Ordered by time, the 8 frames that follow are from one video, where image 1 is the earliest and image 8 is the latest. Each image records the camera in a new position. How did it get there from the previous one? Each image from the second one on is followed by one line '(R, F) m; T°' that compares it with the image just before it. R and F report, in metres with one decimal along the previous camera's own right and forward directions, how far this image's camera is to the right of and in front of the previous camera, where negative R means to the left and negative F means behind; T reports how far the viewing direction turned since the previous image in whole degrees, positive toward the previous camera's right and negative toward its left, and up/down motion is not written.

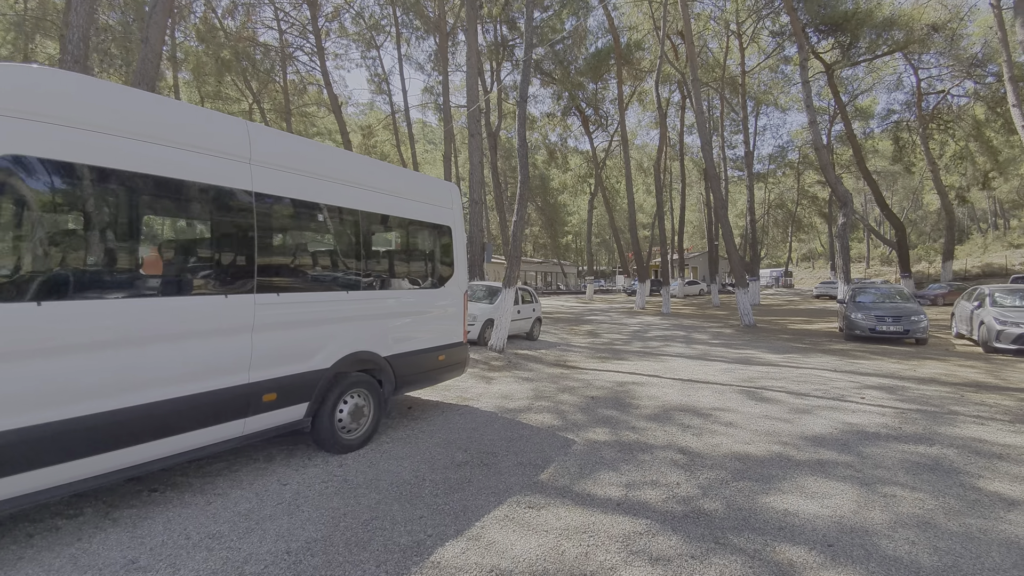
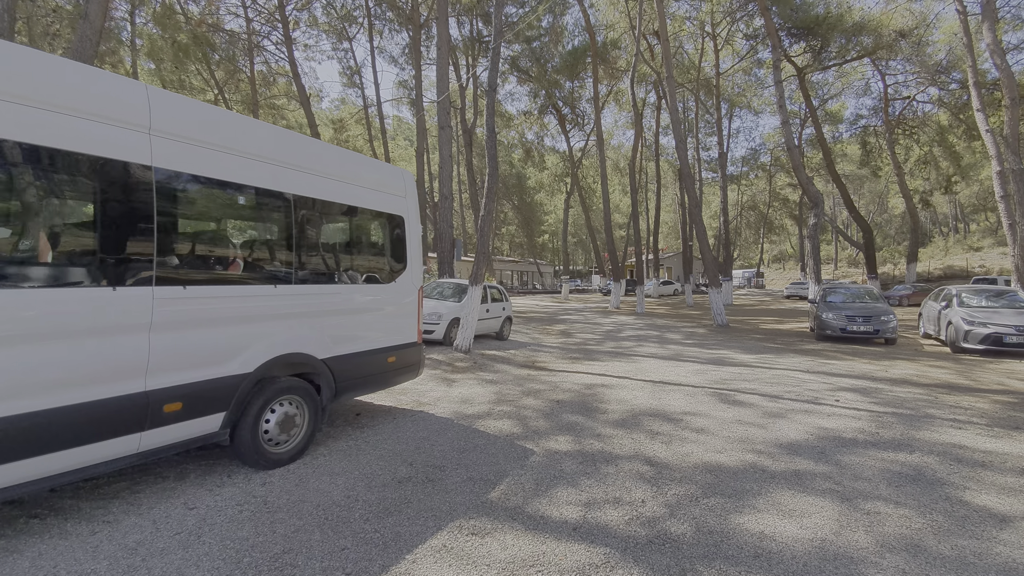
(+0.2, +0.4) m; +3°
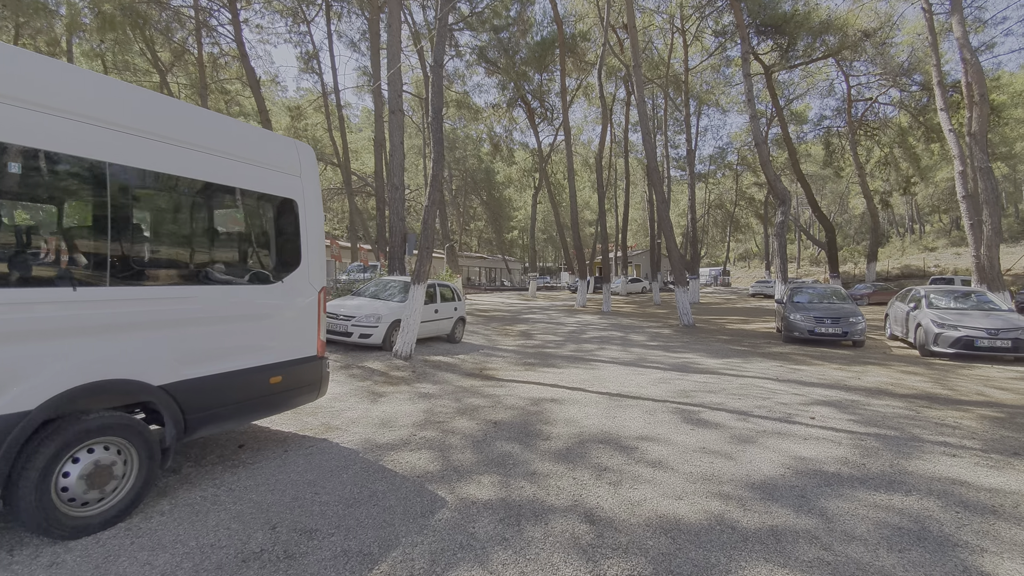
(+0.4, +0.9) m; +3°
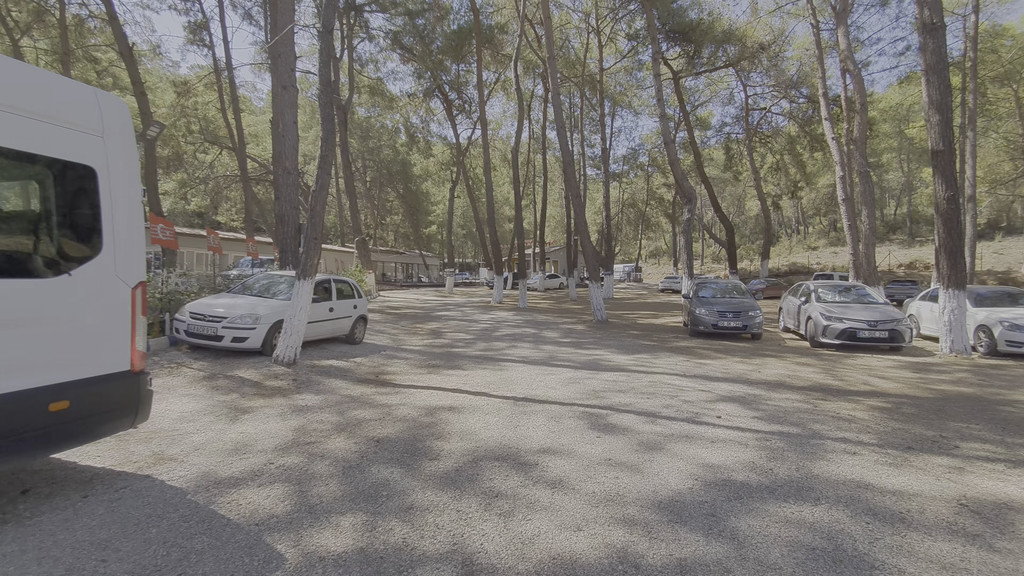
(+0.3, +0.6) m; +9°
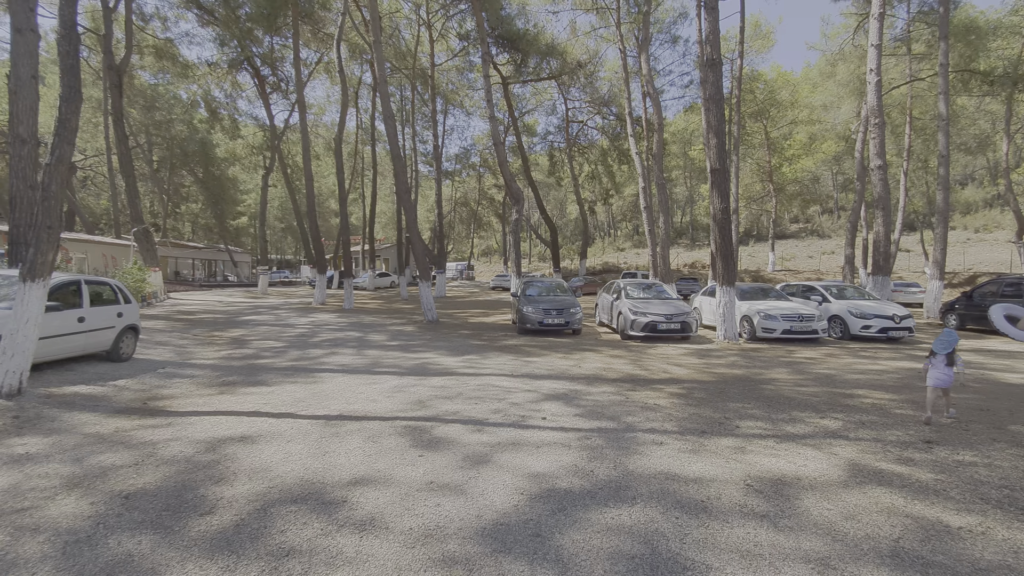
(+0.2, +0.4) m; +19°
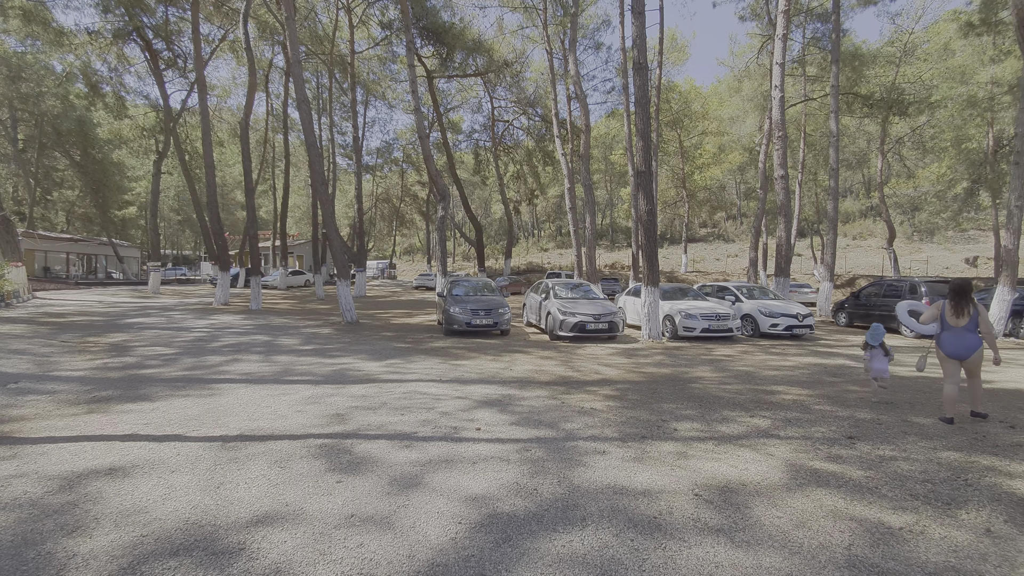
(-0.1, +0.4) m; +9°
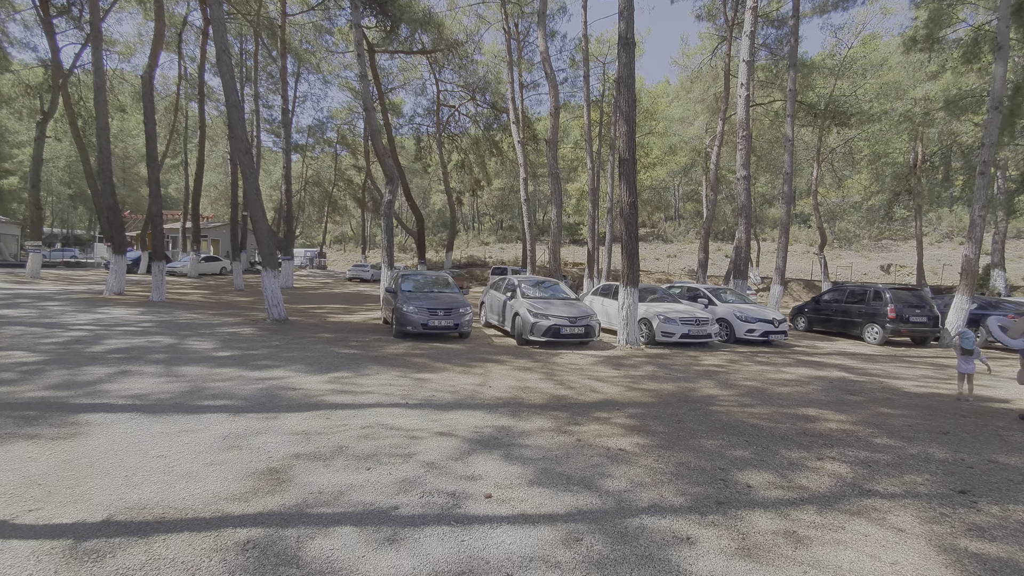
(-0.7, +1.5) m; +8°
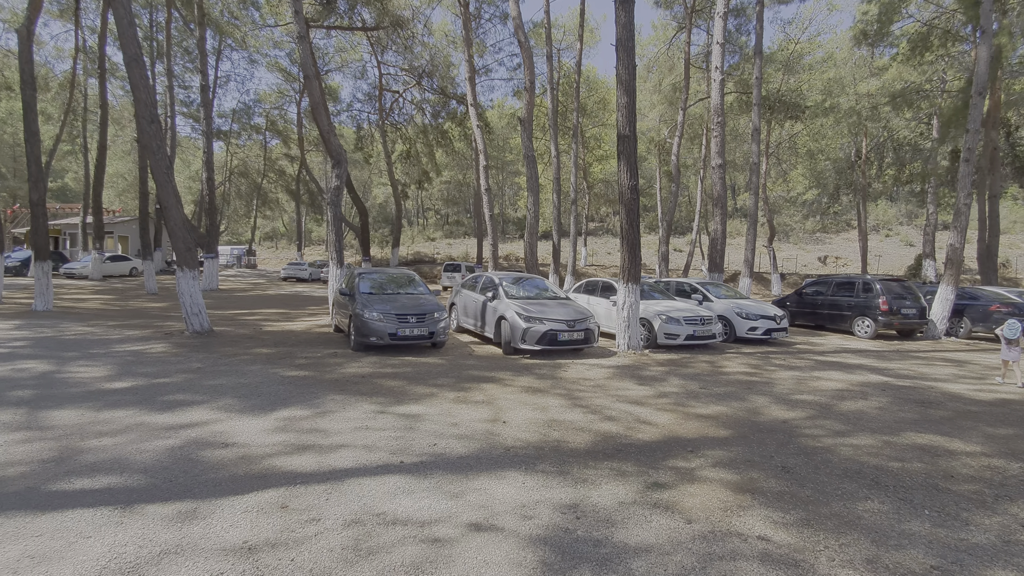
(-0.8, +1.7) m; +7°
